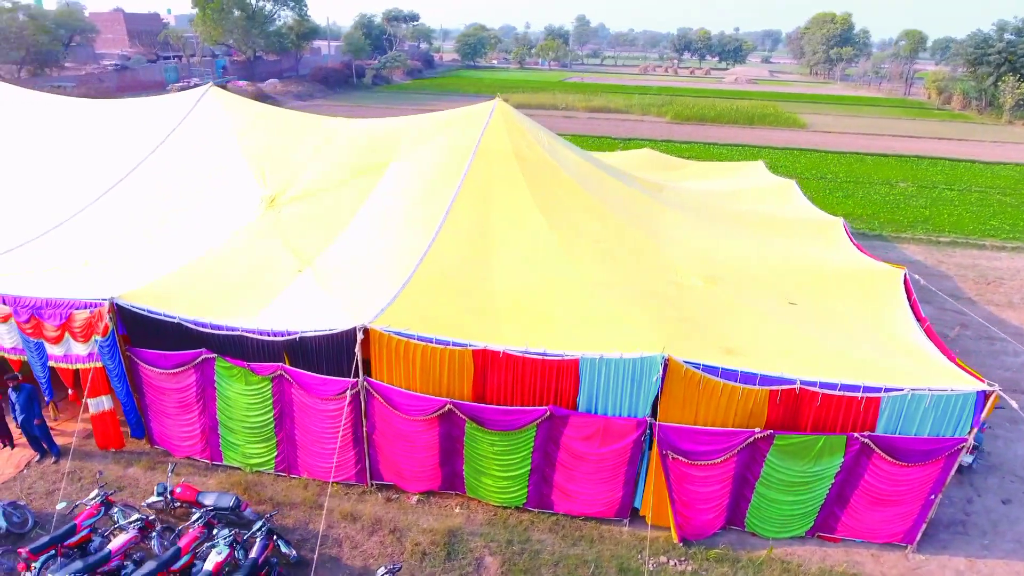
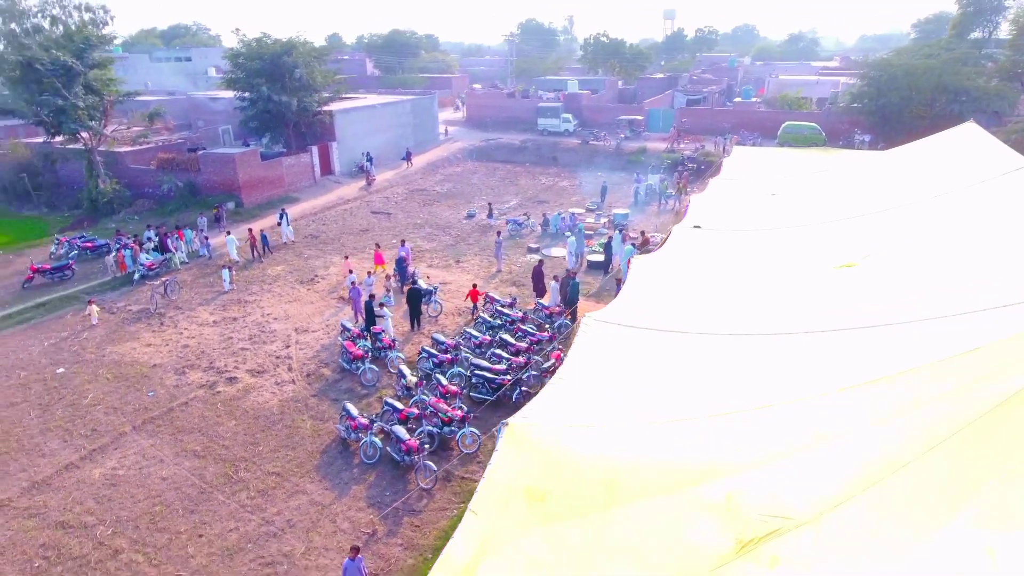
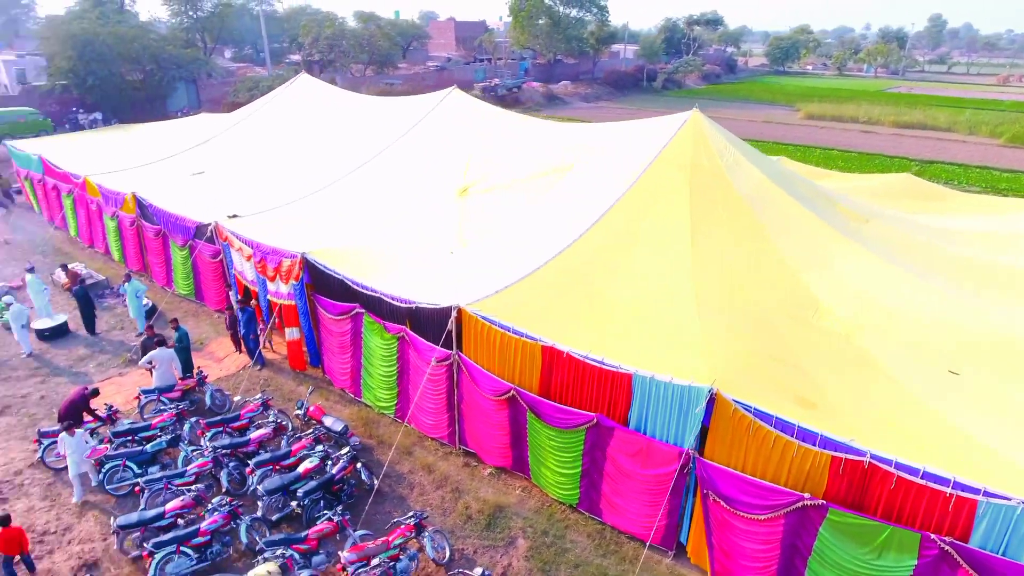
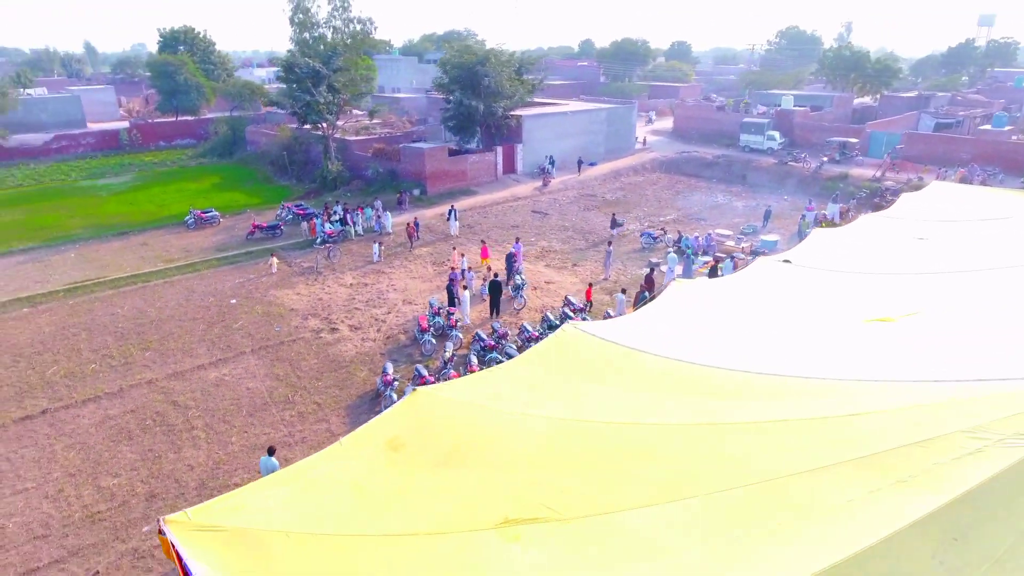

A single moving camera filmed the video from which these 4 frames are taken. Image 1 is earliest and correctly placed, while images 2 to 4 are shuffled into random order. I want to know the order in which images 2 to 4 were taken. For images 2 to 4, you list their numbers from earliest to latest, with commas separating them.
3, 2, 4
